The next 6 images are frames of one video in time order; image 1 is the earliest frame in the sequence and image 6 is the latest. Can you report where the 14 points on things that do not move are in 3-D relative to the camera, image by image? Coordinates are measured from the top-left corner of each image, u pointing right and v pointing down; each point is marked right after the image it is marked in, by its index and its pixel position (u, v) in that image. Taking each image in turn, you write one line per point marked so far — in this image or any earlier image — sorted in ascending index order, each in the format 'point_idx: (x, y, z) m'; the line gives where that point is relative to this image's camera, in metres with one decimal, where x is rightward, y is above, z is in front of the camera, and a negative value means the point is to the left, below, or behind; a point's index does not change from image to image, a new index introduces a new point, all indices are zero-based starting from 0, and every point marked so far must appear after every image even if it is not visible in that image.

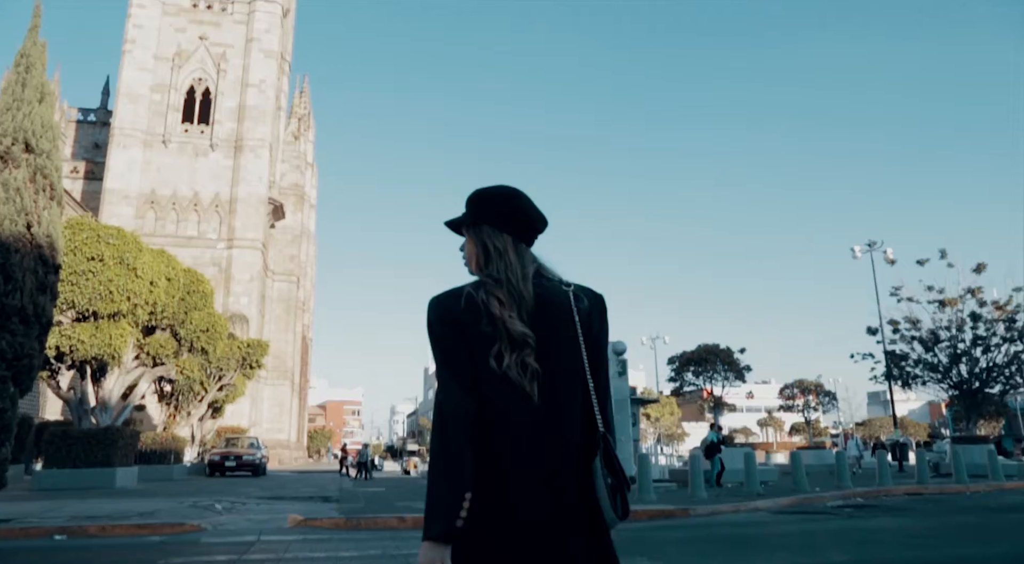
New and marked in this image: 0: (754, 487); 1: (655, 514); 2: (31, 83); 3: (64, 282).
0: (+4.7, -3.9, +15.0) m
1: (+2.1, -3.4, +11.4) m
2: (-7.6, +3.1, +12.3) m
3: (-9.8, 0.0, +17.0) m
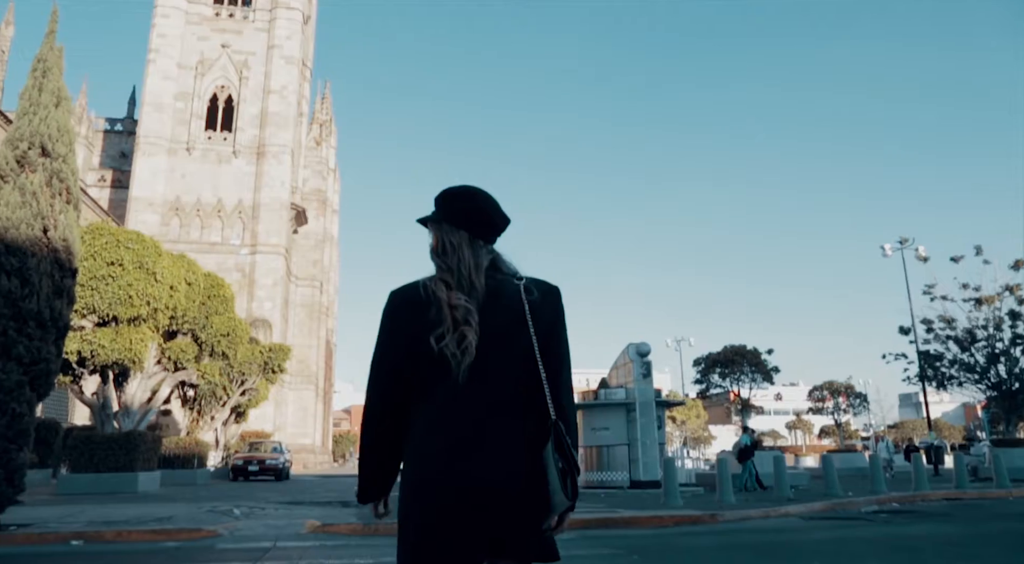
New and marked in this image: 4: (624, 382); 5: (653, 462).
0: (+5.1, -3.9, +14.5) m
1: (+2.4, -3.4, +11.1) m
2: (-7.3, +3.0, +12.3) m
3: (-9.4, -0.1, +17.0) m
4: (+2.8, -2.5, +19.5) m
5: (+3.3, -4.3, +18.5) m
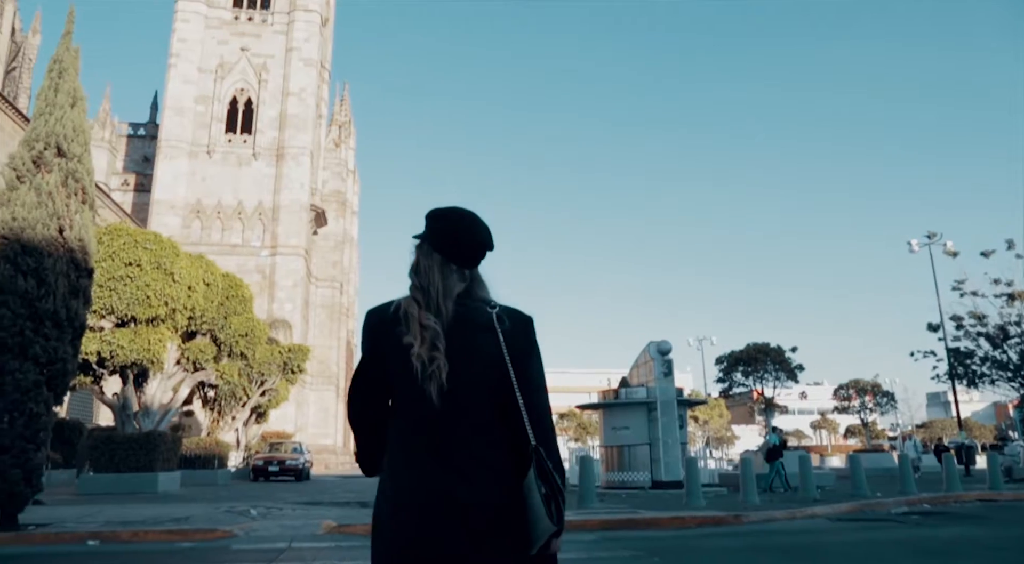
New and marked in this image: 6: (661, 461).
0: (+5.4, -3.8, +14.2) m
1: (+2.7, -3.3, +10.8) m
2: (-7.0, +3.0, +12.3) m
3: (-9.0, -0.1, +17.0) m
4: (+3.3, -2.4, +19.3) m
5: (+3.8, -4.2, +18.2) m
6: (+3.5, -4.2, +18.2) m
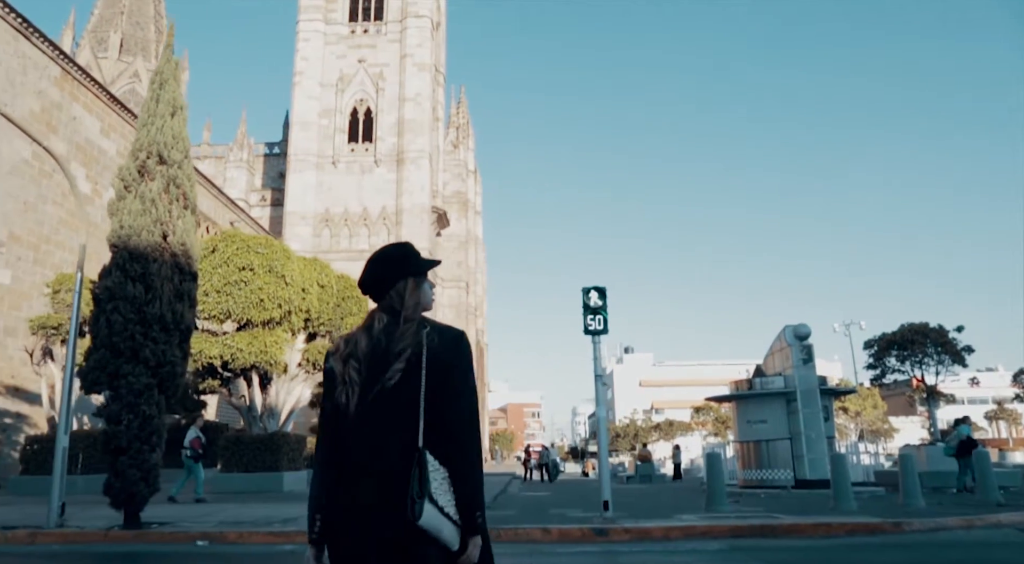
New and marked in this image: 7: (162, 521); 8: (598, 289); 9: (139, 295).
0: (+7.4, -3.3, +12.2) m
1: (+4.1, -2.9, +9.3) m
2: (-5.5, +2.9, +12.4) m
3: (-6.5, -0.3, +17.4) m
4: (+6.1, -2.0, +17.6) m
5: (+6.5, -3.7, +16.4) m
6: (+6.2, -3.7, +16.5) m
7: (-5.2, -3.6, +11.7) m
8: (+1.2, -0.1, +11.1) m
9: (-5.4, -0.2, +11.3) m
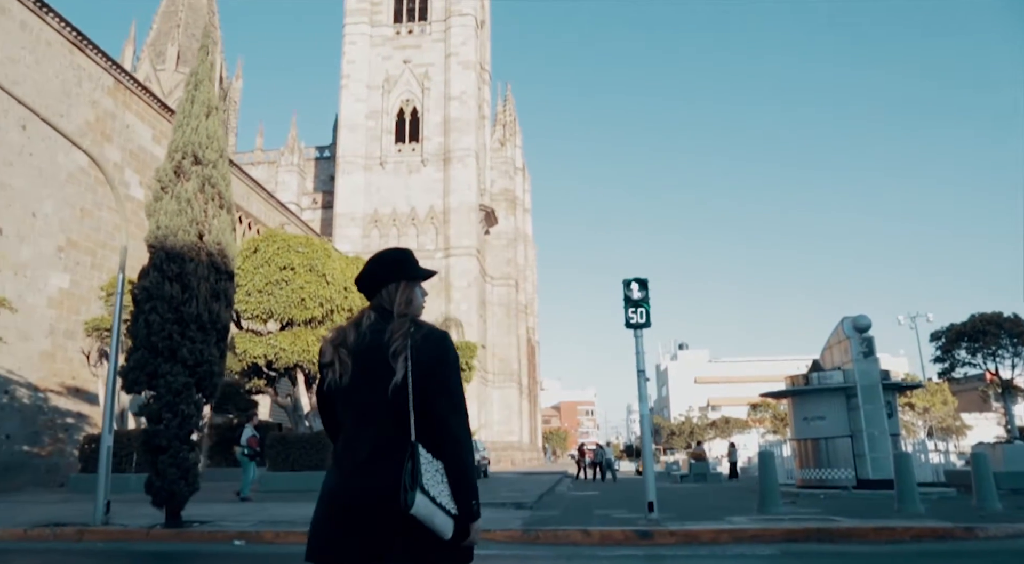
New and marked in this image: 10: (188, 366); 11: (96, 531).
0: (+8.1, -3.0, +11.3) m
1: (+4.6, -2.8, +8.7) m
2: (-5.0, +2.9, +12.4) m
3: (-5.5, -0.3, +17.5) m
4: (+7.1, -1.7, +16.7) m
5: (+7.4, -3.5, +15.5) m
6: (+7.1, -3.5, +15.6) m
7: (-4.6, -3.6, +11.6) m
8: (+1.7, 0.0, +10.7) m
9: (-4.9, -0.2, +11.3) m
10: (-4.7, -1.2, +11.3) m
11: (-6.0, -3.6, +11.2) m
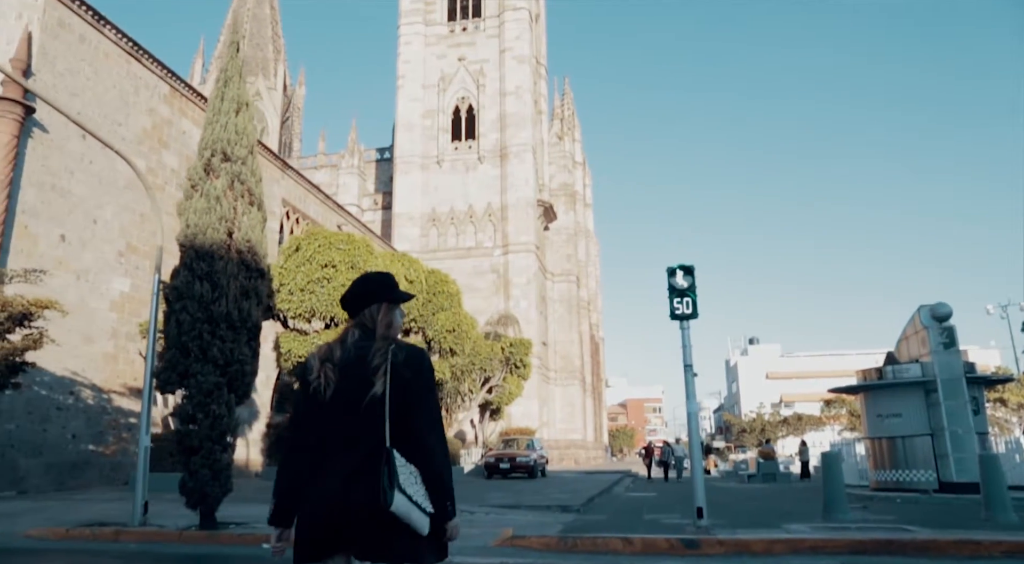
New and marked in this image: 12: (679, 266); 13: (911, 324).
0: (+8.6, -2.7, +9.9) m
1: (+4.9, -2.6, +7.6) m
2: (-4.4, +3.0, +12.1) m
3: (-4.4, -0.2, +17.2) m
4: (+8.0, -1.4, +15.4) m
5: (+8.3, -3.2, +14.2) m
6: (+8.0, -3.2, +14.3) m
7: (-4.0, -3.6, +11.4) m
8: (+2.2, +0.2, +9.8) m
9: (-4.3, -0.2, +11.0) m
10: (-4.1, -1.2, +11.1) m
11: (-5.4, -3.6, +11.1) m
12: (+2.1, +0.2, +9.9) m
13: (+8.1, -0.8, +15.9) m
